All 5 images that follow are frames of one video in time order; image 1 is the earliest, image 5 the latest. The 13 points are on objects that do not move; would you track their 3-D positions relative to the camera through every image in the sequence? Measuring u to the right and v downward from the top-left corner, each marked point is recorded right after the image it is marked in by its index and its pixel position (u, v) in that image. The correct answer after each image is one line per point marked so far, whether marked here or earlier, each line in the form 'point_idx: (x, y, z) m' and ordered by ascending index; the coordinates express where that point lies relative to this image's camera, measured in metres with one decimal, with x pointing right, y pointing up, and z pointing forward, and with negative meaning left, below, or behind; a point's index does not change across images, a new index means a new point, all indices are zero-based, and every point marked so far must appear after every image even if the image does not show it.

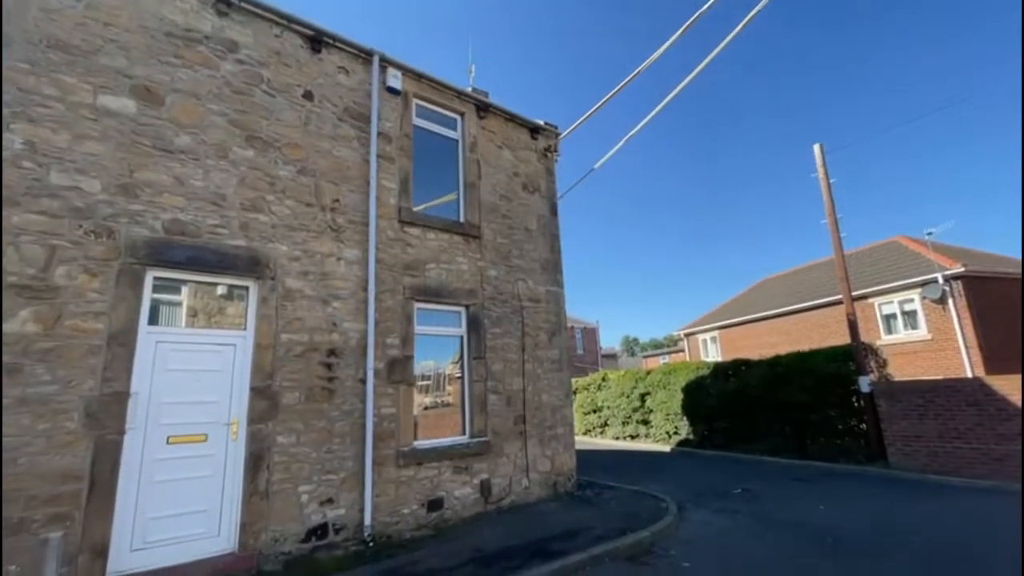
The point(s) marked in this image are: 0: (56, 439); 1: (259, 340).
0: (-4.1, -1.3, +4.2) m
1: (-2.9, -0.6, +5.4) m
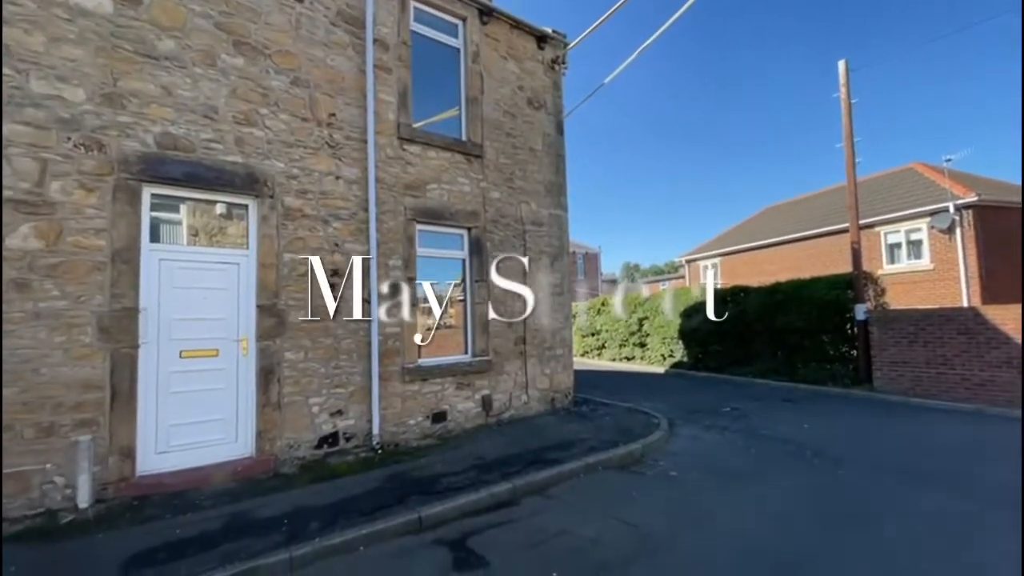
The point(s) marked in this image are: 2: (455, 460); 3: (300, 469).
0: (-4.0, -0.6, +4.4) m
1: (-2.8, +0.3, +5.4) m
2: (-0.7, -2.0, +5.6) m
3: (-2.4, -2.0, +5.3) m
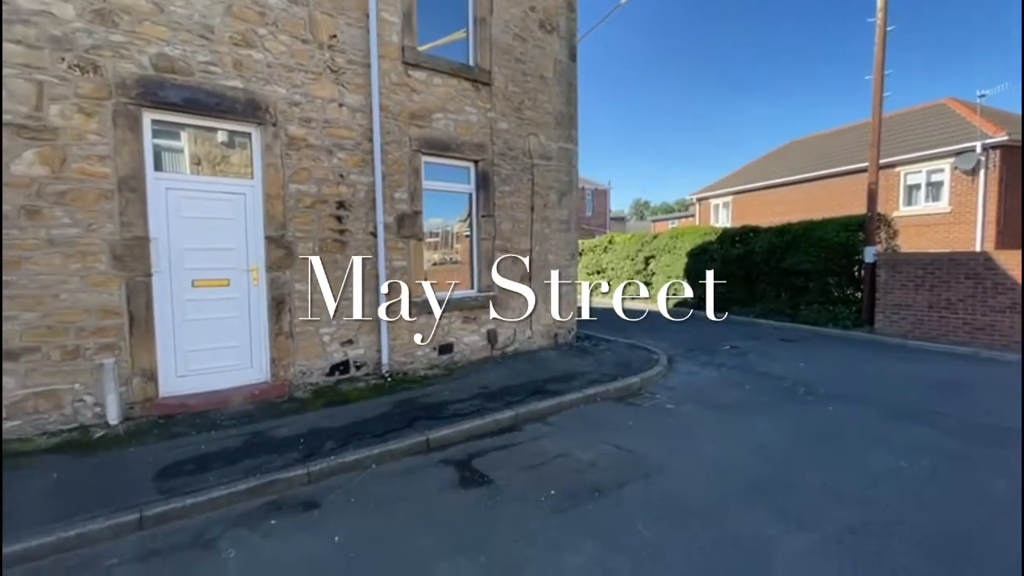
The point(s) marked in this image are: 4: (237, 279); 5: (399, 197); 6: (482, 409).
0: (-4.0, +0.1, +4.5) m
1: (-2.8, +1.1, +5.4) m
2: (-0.6, -1.2, +5.8) m
3: (-2.3, -1.2, +5.6) m
4: (-3.1, +0.1, +5.3) m
5: (-1.5, +1.2, +6.4) m
6: (-0.3, -1.3, +5.1) m
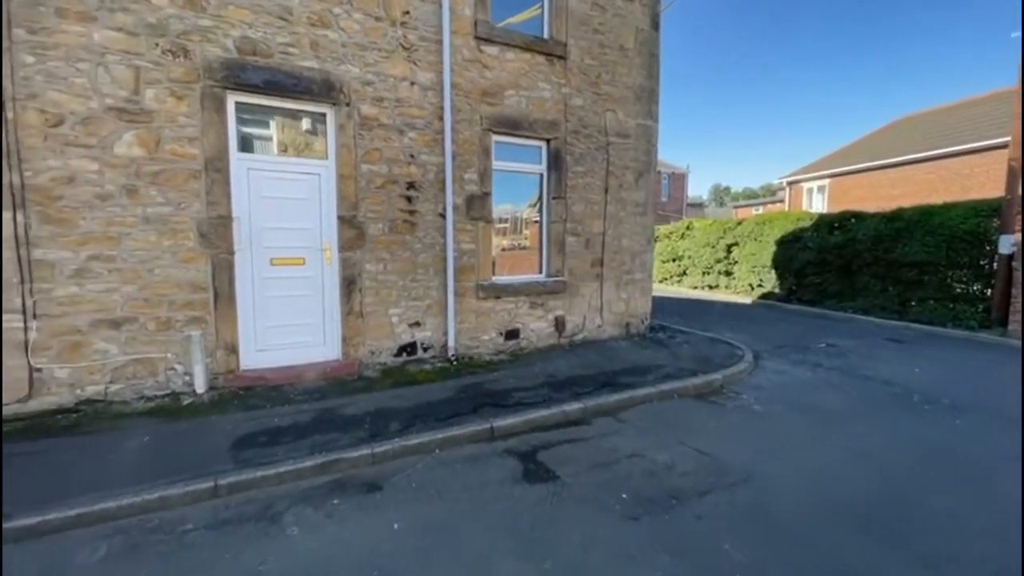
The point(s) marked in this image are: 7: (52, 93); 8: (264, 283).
0: (-3.3, +0.3, +4.7) m
1: (-1.9, +1.3, +5.4) m
2: (+0.2, -1.0, +5.6) m
3: (-1.6, -1.0, +5.7) m
4: (-2.3, +0.3, +5.4) m
5: (-0.6, +1.4, +6.2) m
6: (+0.4, -1.1, +4.9) m
7: (-4.0, +1.7, +4.2) m
8: (-2.7, 0.0, +5.2) m
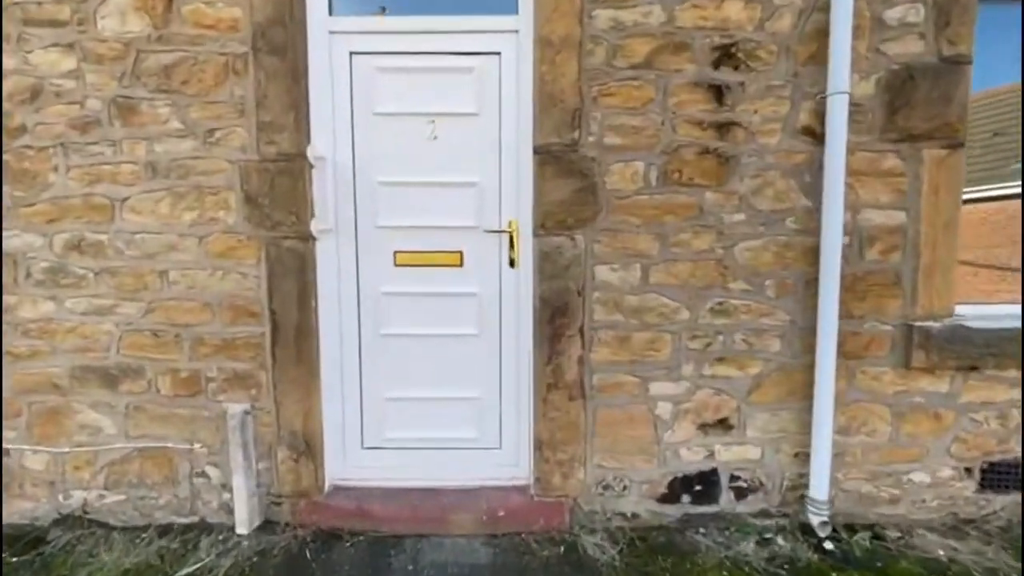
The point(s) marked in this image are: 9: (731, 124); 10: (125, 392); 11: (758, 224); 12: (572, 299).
0: (-1.4, +0.2, +2.2) m
1: (+0.2, +1.2, +2.2) m
2: (+2.0, -1.3, +1.3) m
3: (+0.5, -1.2, +2.2) m
4: (-0.2, +0.2, +2.3) m
5: (+1.7, +1.2, +2.1) m
6: (+1.8, -1.4, +0.5) m
7: (-2.3, +1.6, +2.1) m
8: (-0.7, -0.1, +2.4) m
9: (+1.0, +0.8, +2.2) m
10: (-1.9, -0.5, +2.3) m
11: (+1.1, +0.3, +2.2) m
12: (+0.3, 0.0, +2.2) m
